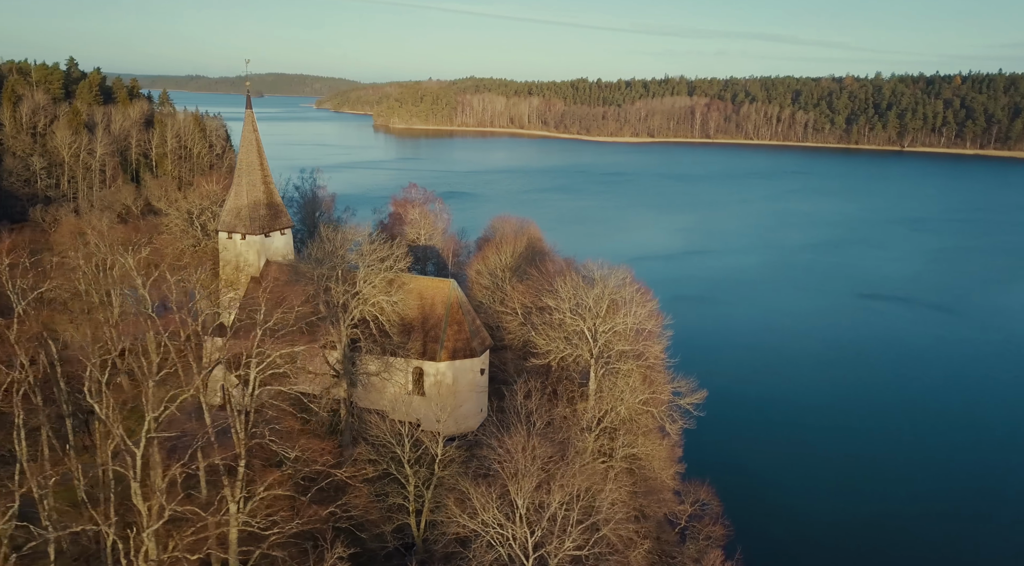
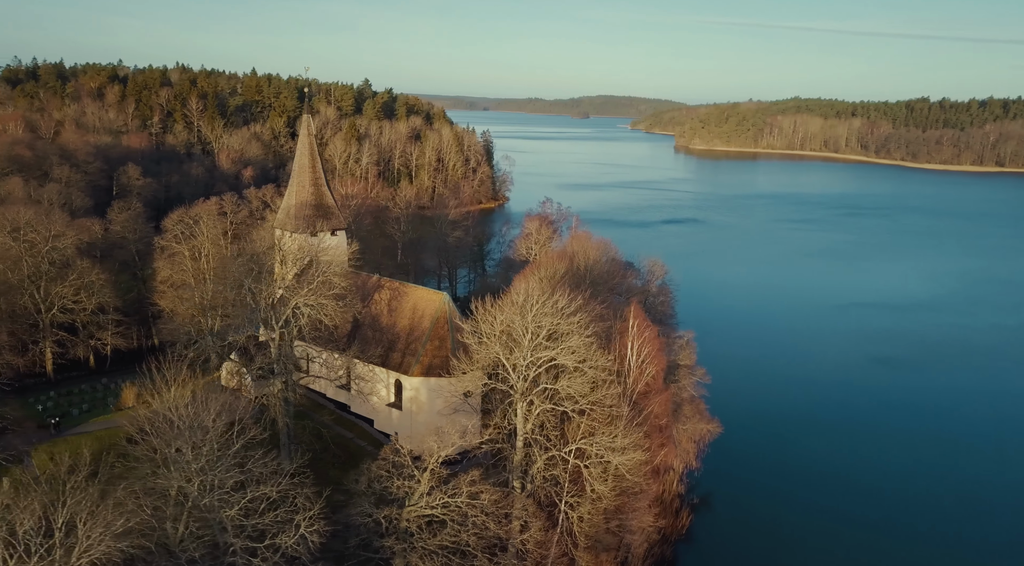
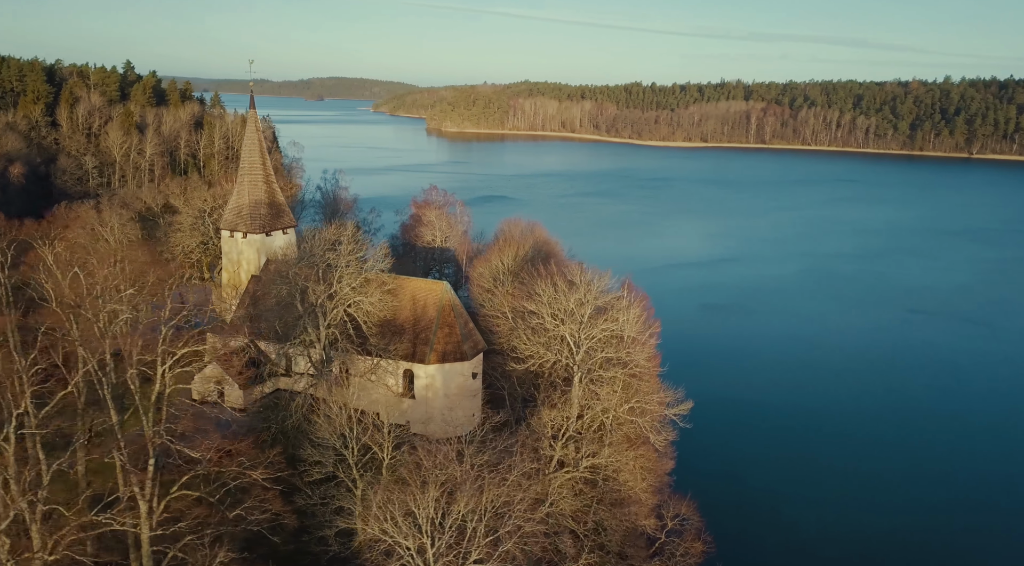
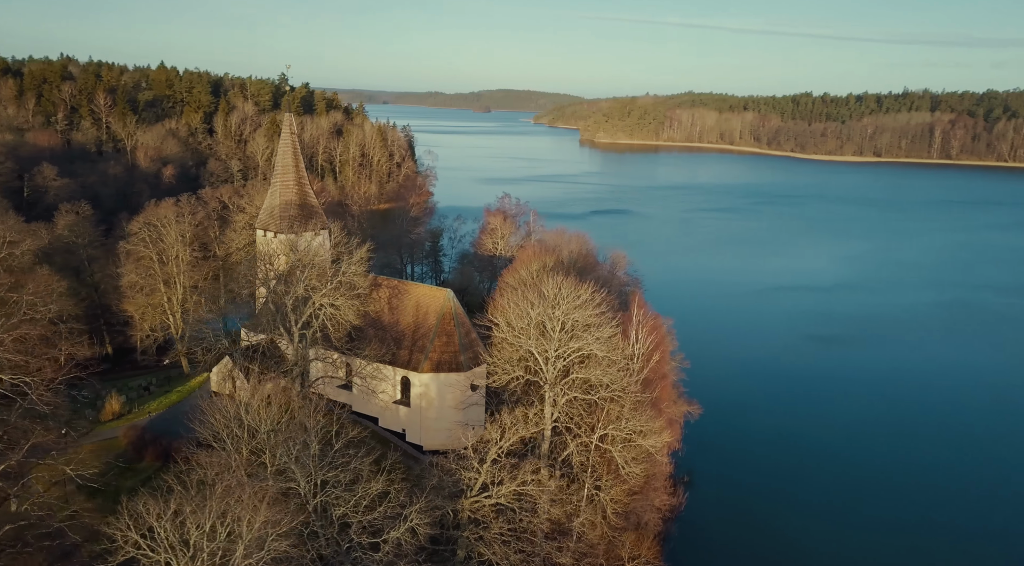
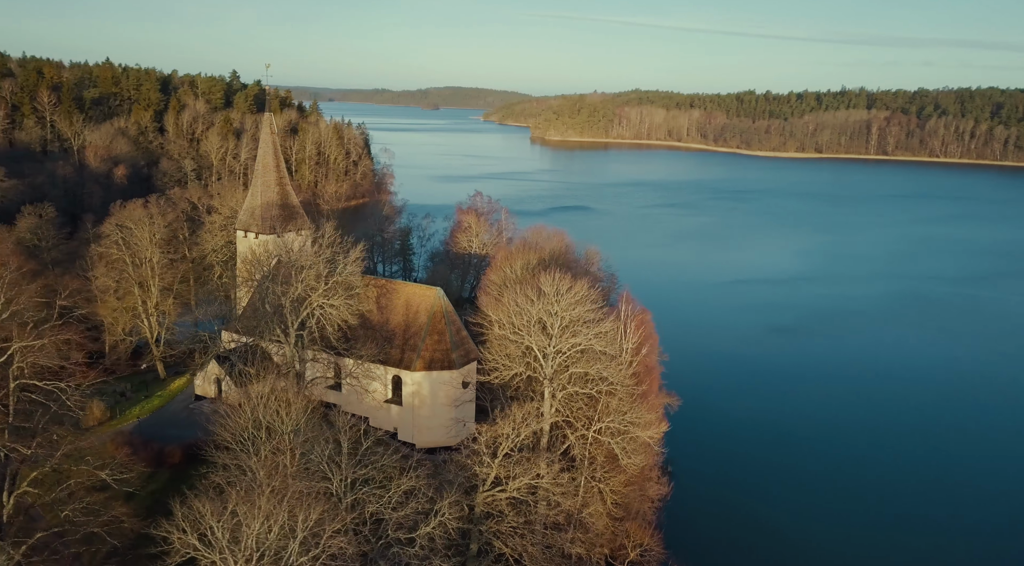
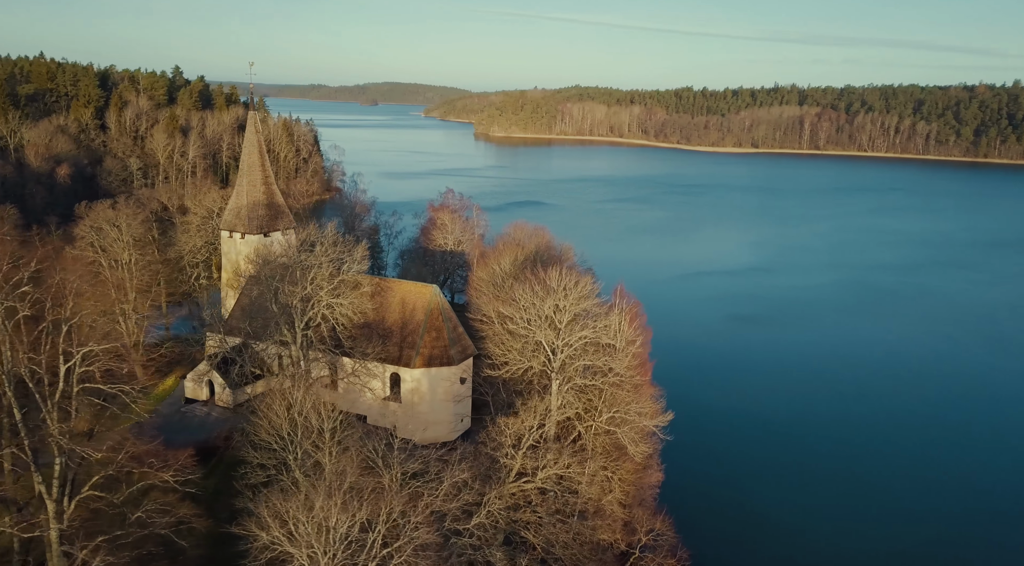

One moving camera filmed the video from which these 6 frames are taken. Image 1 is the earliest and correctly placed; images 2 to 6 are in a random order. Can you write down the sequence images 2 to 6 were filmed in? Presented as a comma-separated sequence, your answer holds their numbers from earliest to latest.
3, 6, 5, 4, 2
